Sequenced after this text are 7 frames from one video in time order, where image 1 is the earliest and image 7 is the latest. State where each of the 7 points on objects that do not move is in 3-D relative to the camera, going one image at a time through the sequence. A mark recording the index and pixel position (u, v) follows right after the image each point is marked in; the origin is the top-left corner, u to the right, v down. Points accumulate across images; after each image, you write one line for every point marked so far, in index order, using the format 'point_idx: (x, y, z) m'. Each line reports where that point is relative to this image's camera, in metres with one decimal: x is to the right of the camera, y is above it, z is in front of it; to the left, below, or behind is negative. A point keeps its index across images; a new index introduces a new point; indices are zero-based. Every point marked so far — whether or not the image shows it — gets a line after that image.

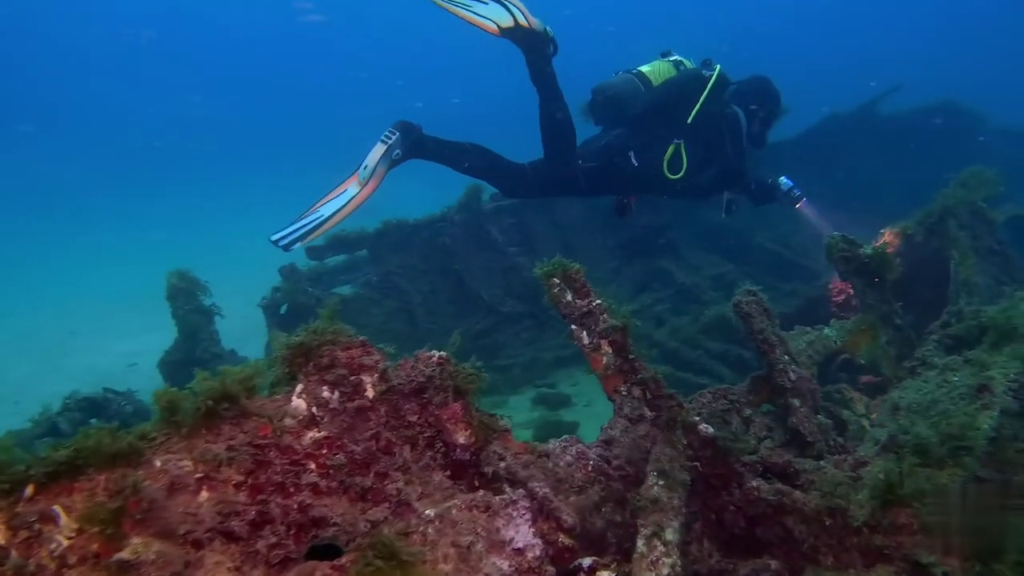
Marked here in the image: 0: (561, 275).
0: (+0.3, +0.1, +4.1) m
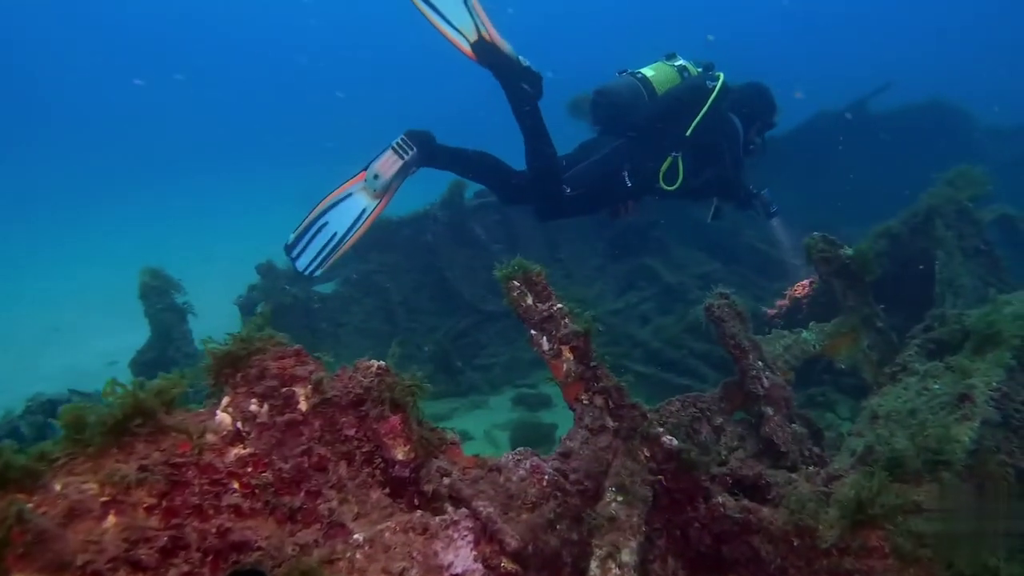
0: (+0.1, +0.1, +3.9) m
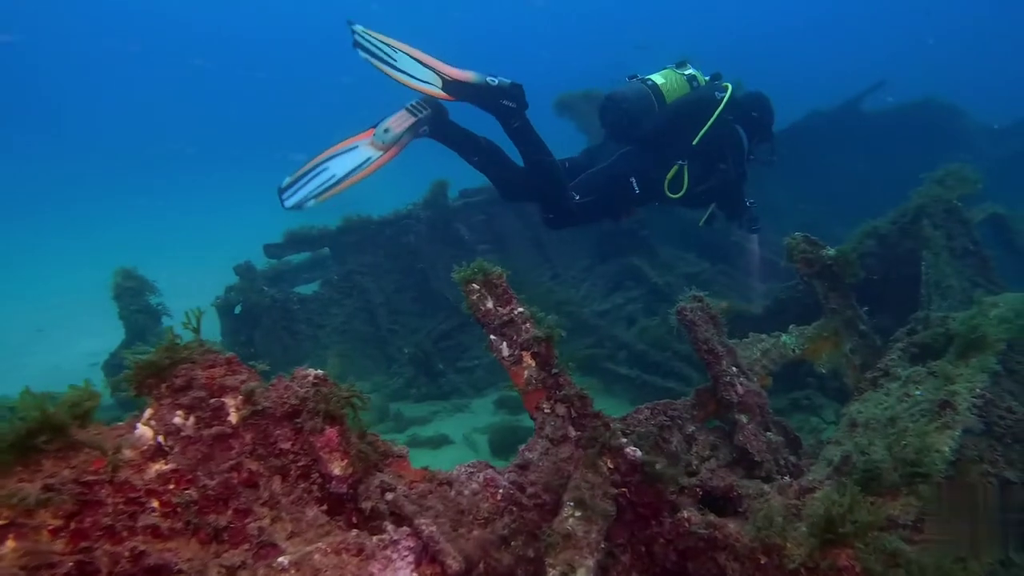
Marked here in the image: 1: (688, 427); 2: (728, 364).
0: (-0.2, 0.0, +3.8) m
1: (+1.2, -1.0, +4.2) m
2: (+1.5, -0.5, +4.3) m
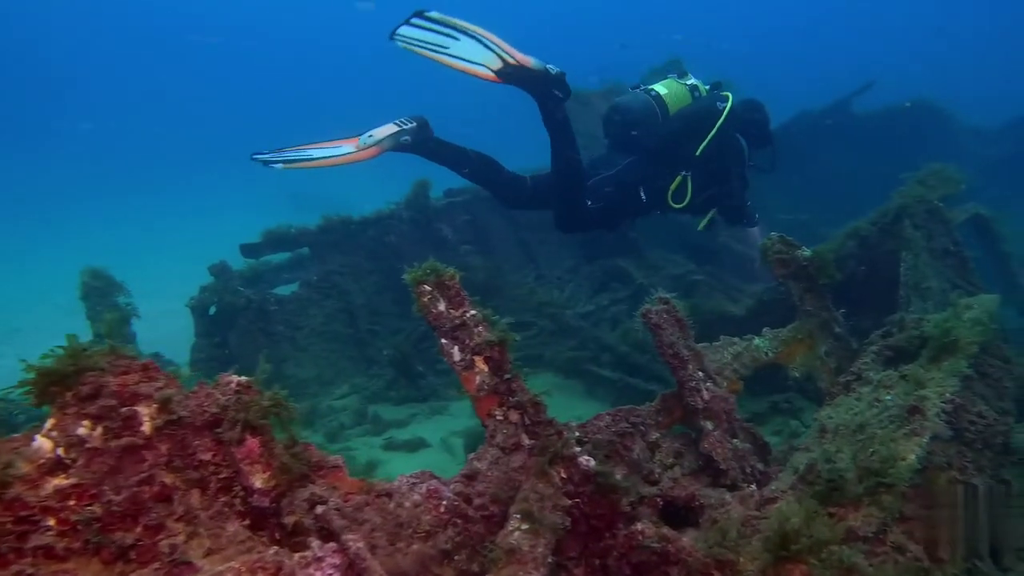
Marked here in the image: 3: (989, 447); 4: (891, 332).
0: (-0.5, 0.0, +3.6) m
1: (+0.9, -1.0, +4.0) m
2: (+1.2, -0.6, +4.1) m
3: (+3.2, -1.1, +4.0) m
4: (+3.2, -0.4, +5.0) m
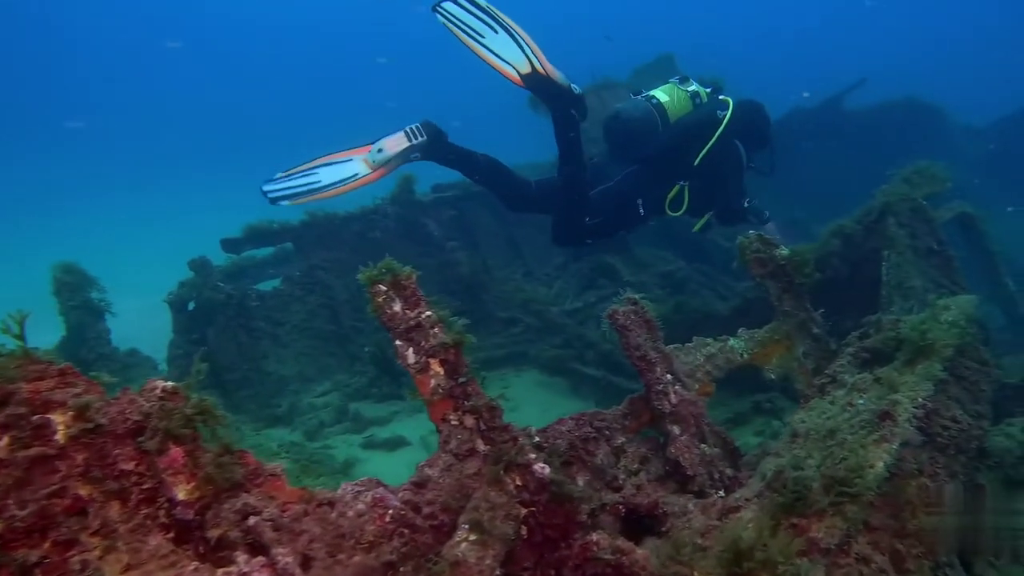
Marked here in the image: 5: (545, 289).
0: (-0.7, 0.0, +3.5) m
1: (+0.7, -1.0, +3.9) m
2: (+1.0, -0.6, +4.0) m
3: (+3.0, -1.1, +3.9) m
4: (+2.9, -0.4, +4.9) m
5: (+0.5, 0.0, +10.3) m
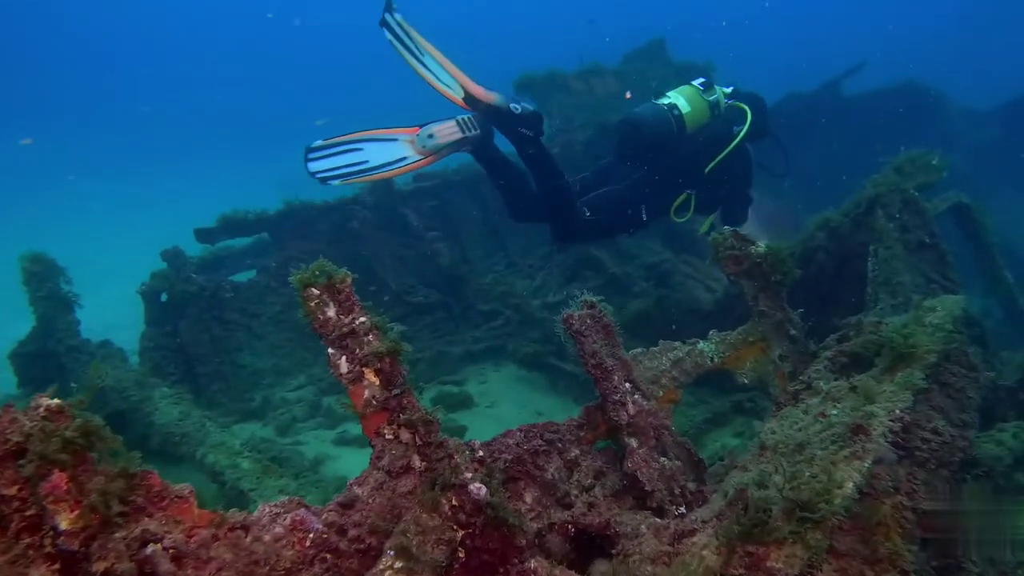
0: (-1.0, 0.0, +3.3) m
1: (+0.4, -1.0, +3.7) m
2: (+0.7, -0.6, +3.8) m
3: (+2.6, -1.1, +3.7) m
4: (+2.6, -0.4, +4.6) m
5: (+0.3, +0.1, +10.1) m
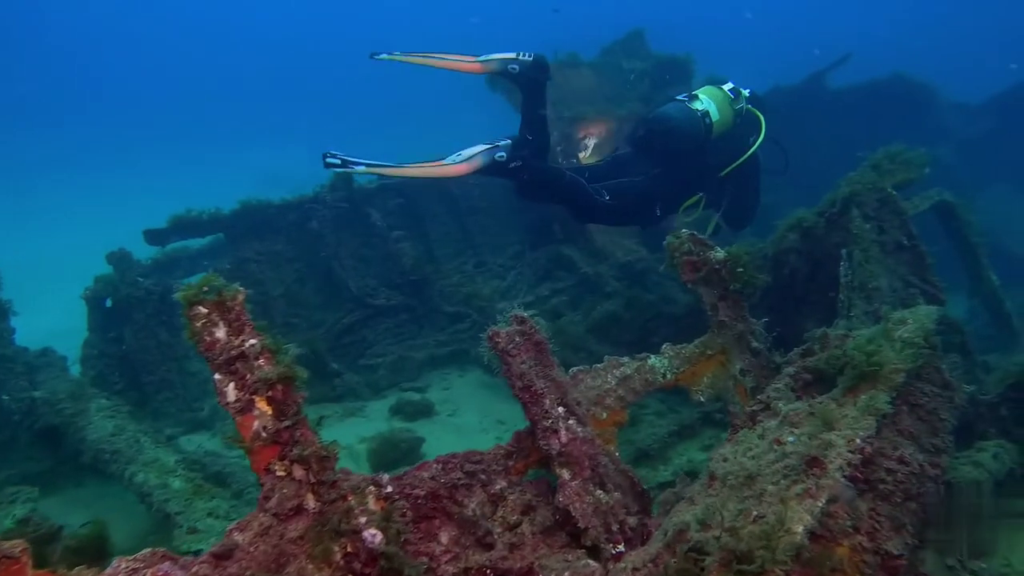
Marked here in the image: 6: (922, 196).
0: (-1.5, -0.1, +2.9) m
1: (-0.1, -1.1, +3.3) m
2: (+0.2, -0.6, +3.4) m
3: (+2.2, -1.2, +3.3) m
4: (+2.2, -0.4, +4.3) m
5: (-0.2, +0.1, +9.7) m
6: (+5.6, +1.2, +8.2) m
